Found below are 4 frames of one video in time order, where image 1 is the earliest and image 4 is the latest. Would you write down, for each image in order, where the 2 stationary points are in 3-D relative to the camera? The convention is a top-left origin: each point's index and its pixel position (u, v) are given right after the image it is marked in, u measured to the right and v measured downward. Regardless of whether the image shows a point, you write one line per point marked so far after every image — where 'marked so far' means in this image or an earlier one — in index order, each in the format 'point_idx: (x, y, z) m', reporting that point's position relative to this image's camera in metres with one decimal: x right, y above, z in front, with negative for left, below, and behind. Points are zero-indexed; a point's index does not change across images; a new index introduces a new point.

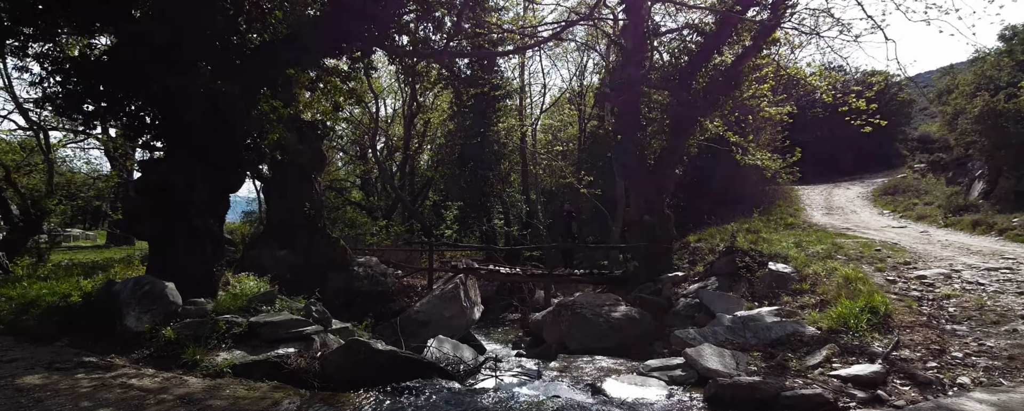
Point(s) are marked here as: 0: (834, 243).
0: (+6.3, -0.7, +10.0) m
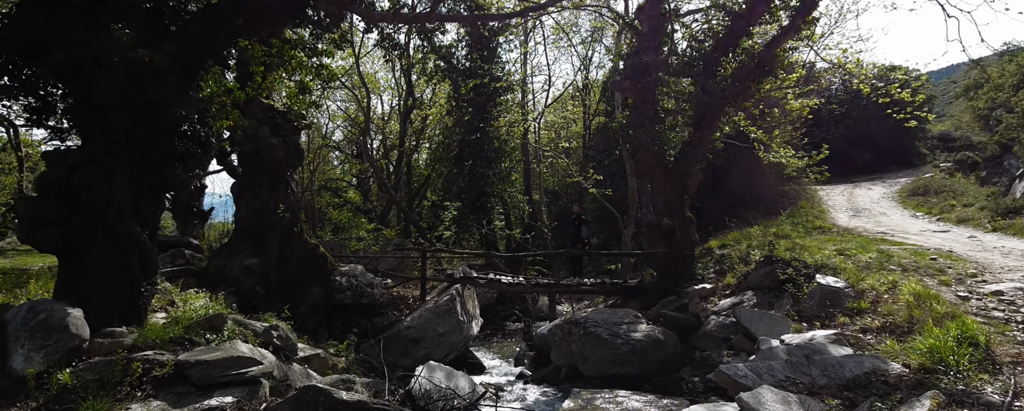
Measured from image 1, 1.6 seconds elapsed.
0: (+6.3, -0.8, +8.8) m
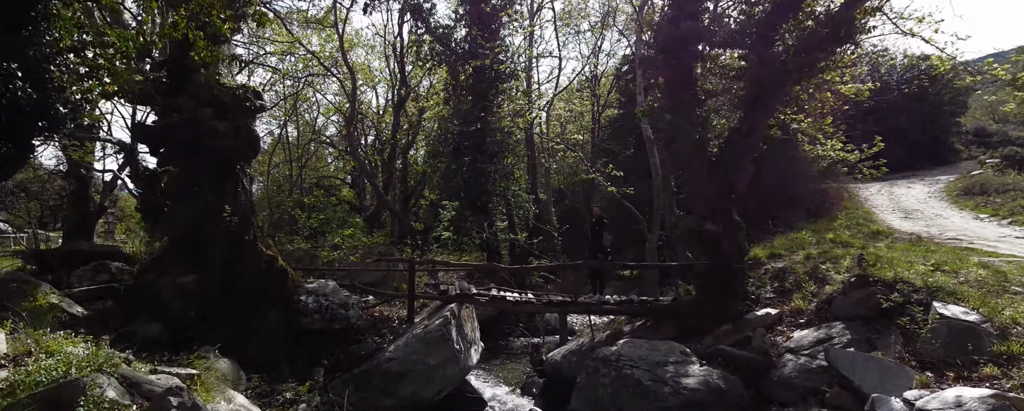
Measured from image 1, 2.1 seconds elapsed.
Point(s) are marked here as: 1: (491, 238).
0: (+6.5, -0.8, +7.0) m
1: (-0.6, -0.9, +14.0) m
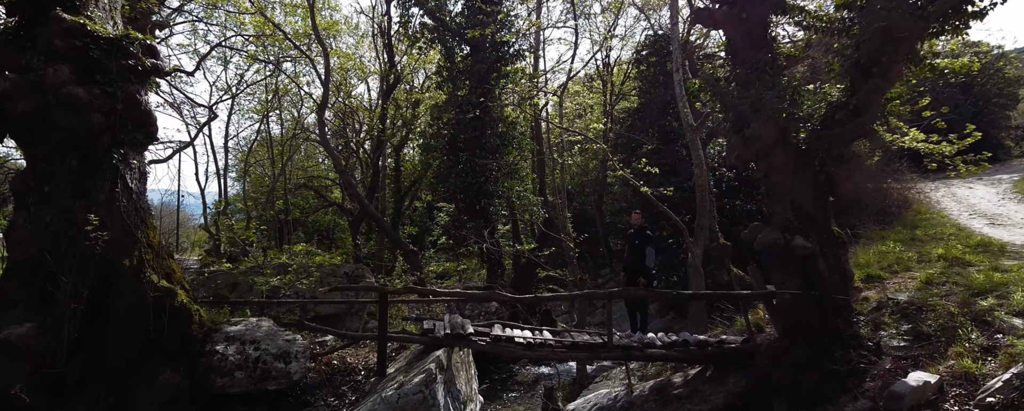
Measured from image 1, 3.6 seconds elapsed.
0: (+6.6, -0.9, +4.7) m
1: (-0.5, -1.0, +11.7) m
